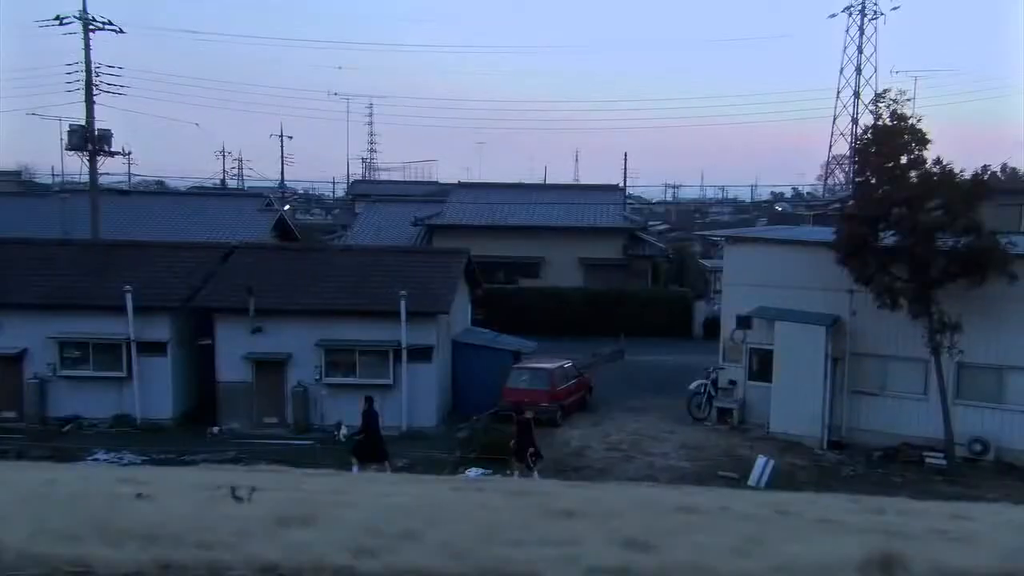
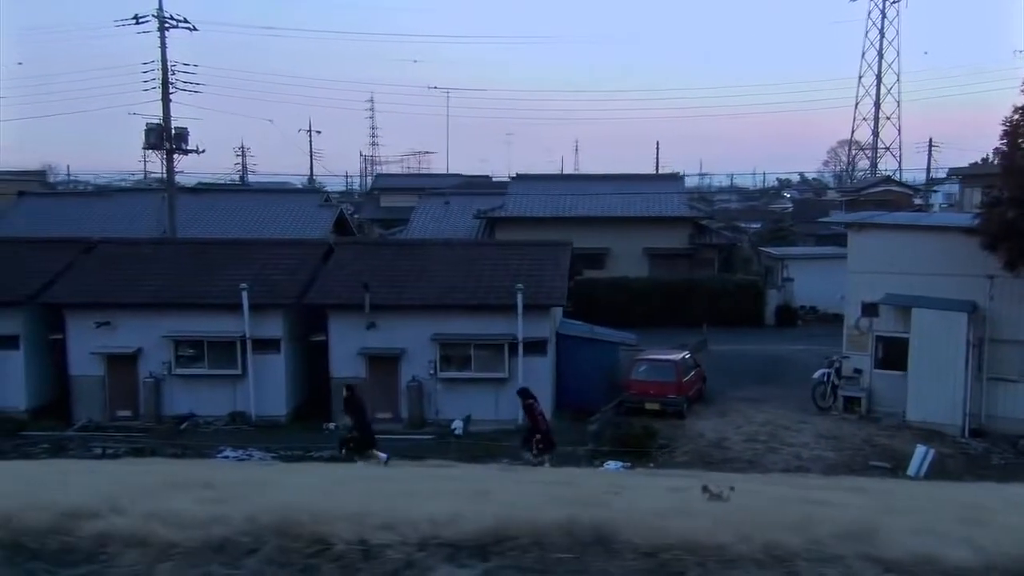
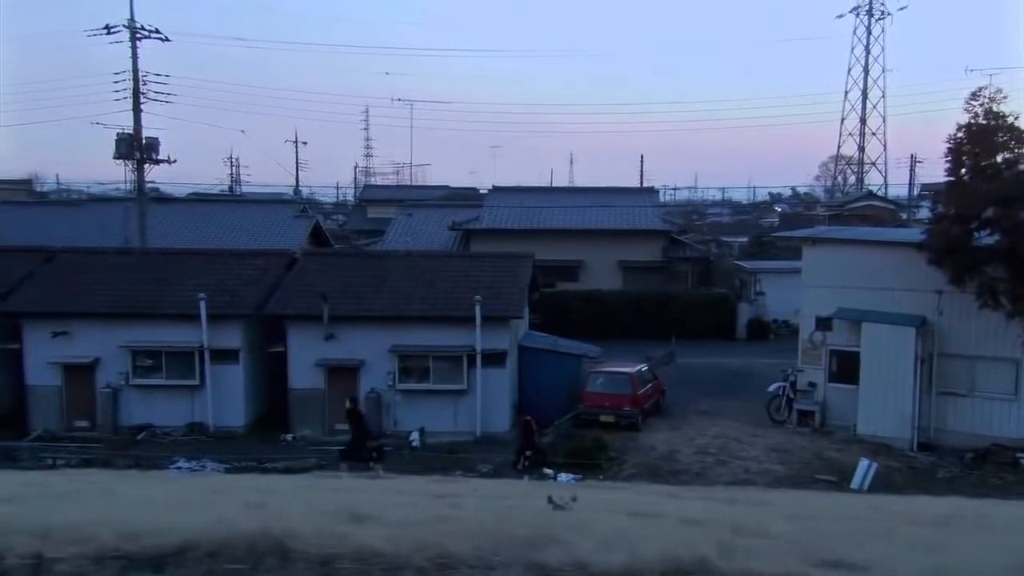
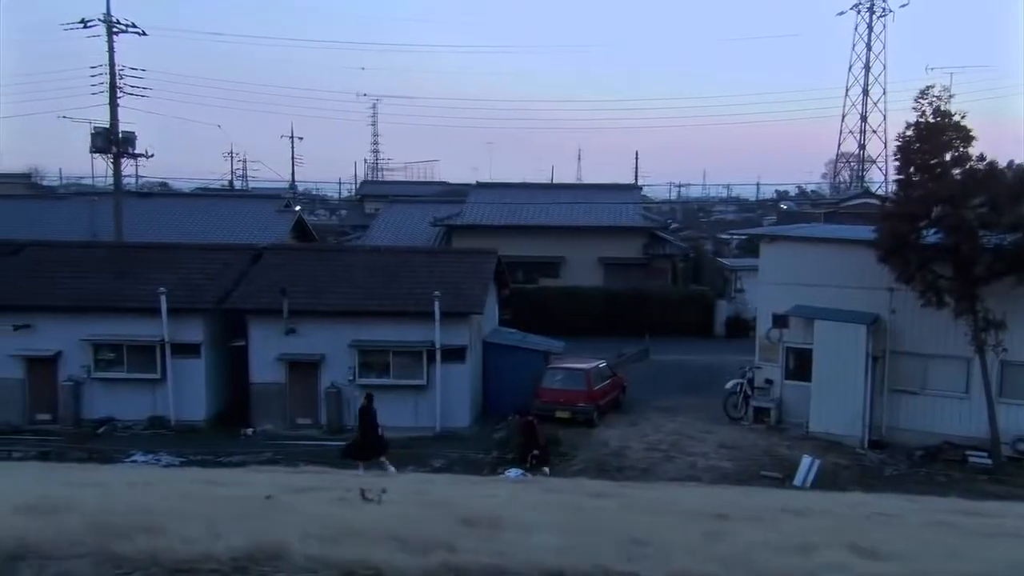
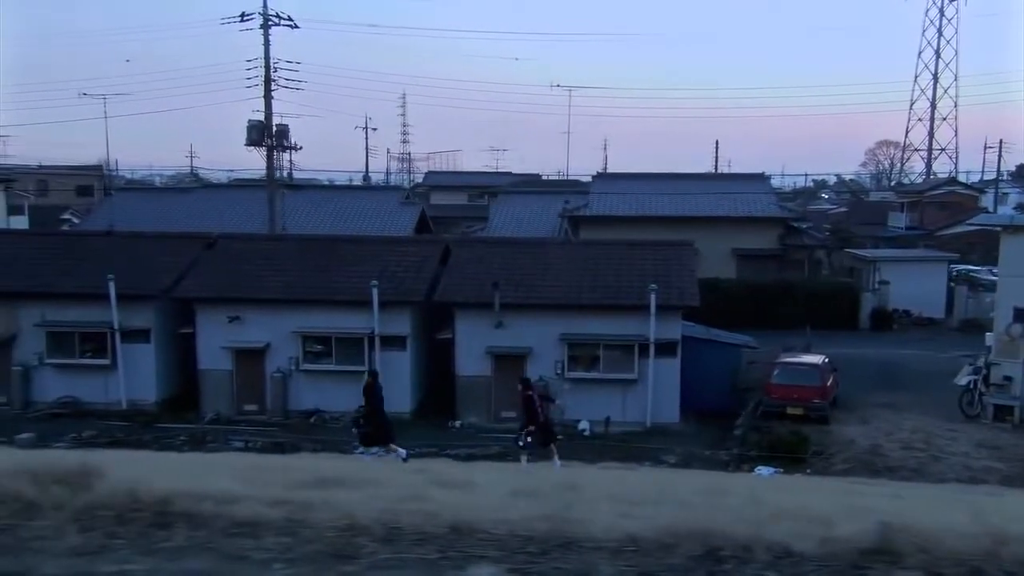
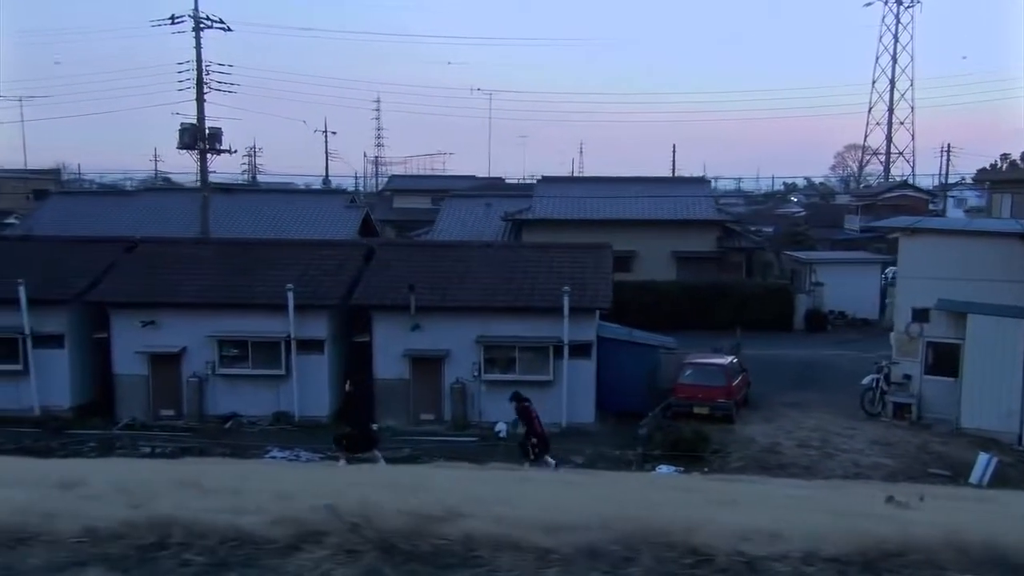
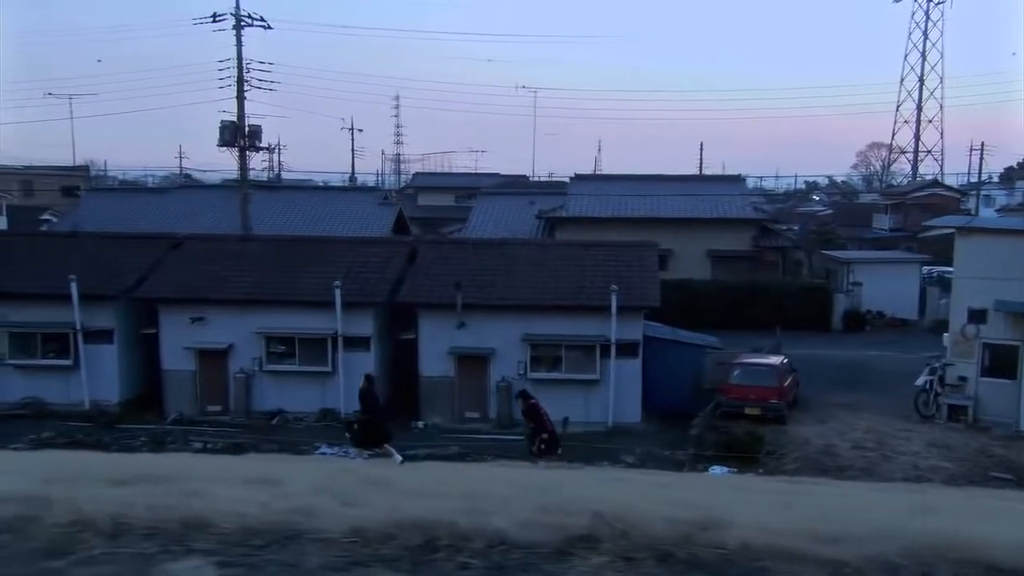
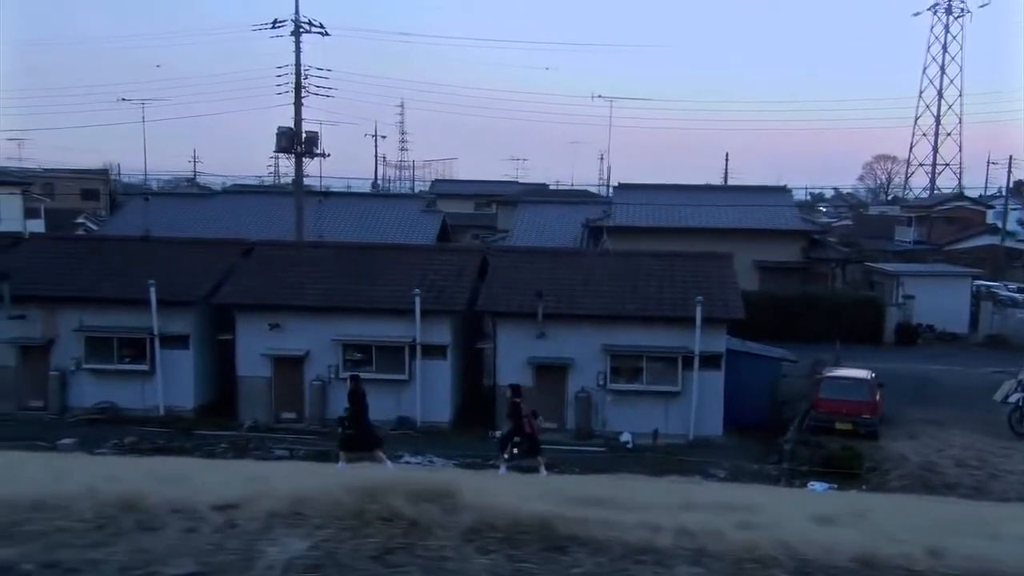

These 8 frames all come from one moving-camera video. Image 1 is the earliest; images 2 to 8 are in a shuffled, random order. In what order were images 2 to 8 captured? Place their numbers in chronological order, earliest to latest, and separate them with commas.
4, 3, 2, 6, 7, 5, 8
